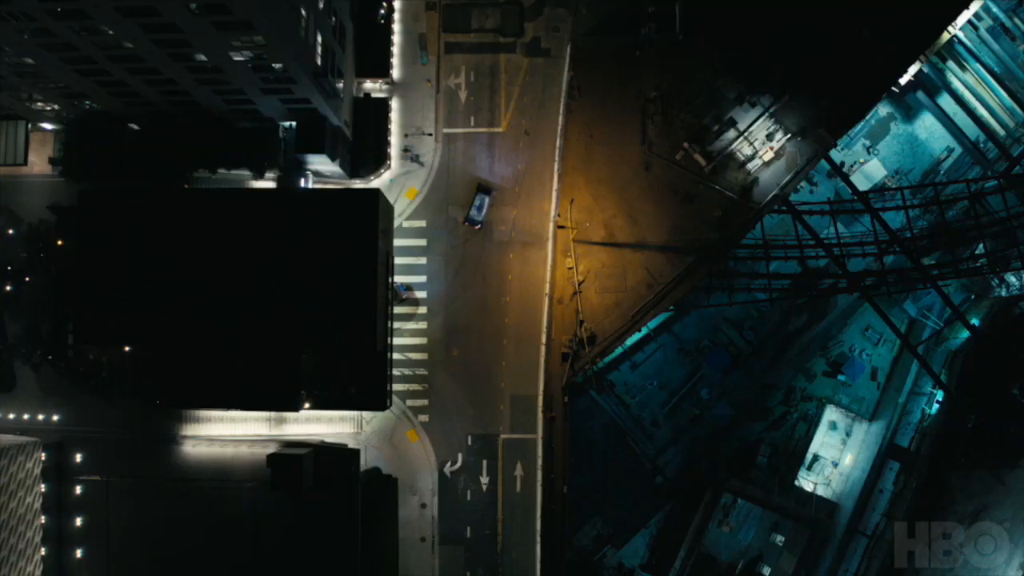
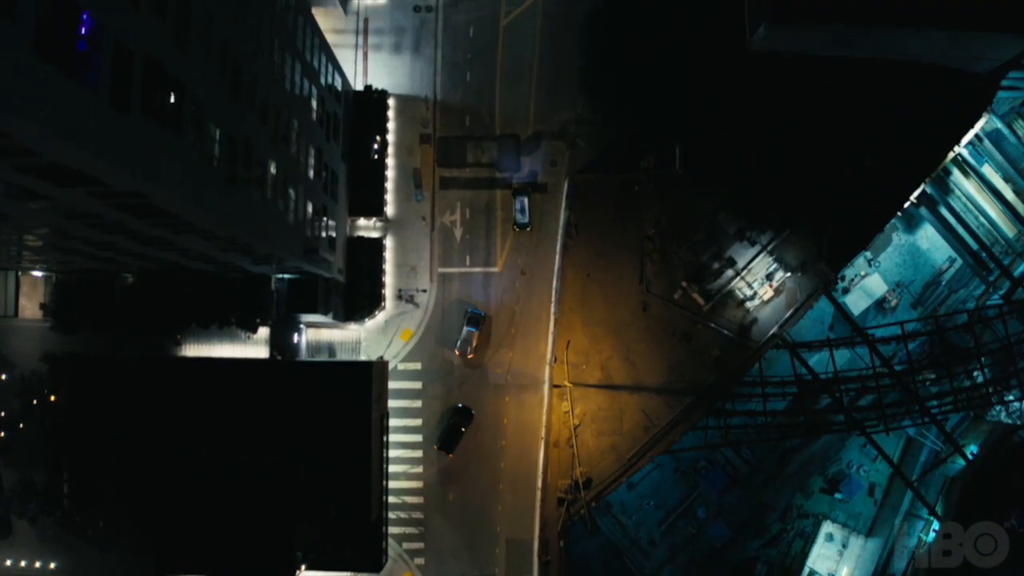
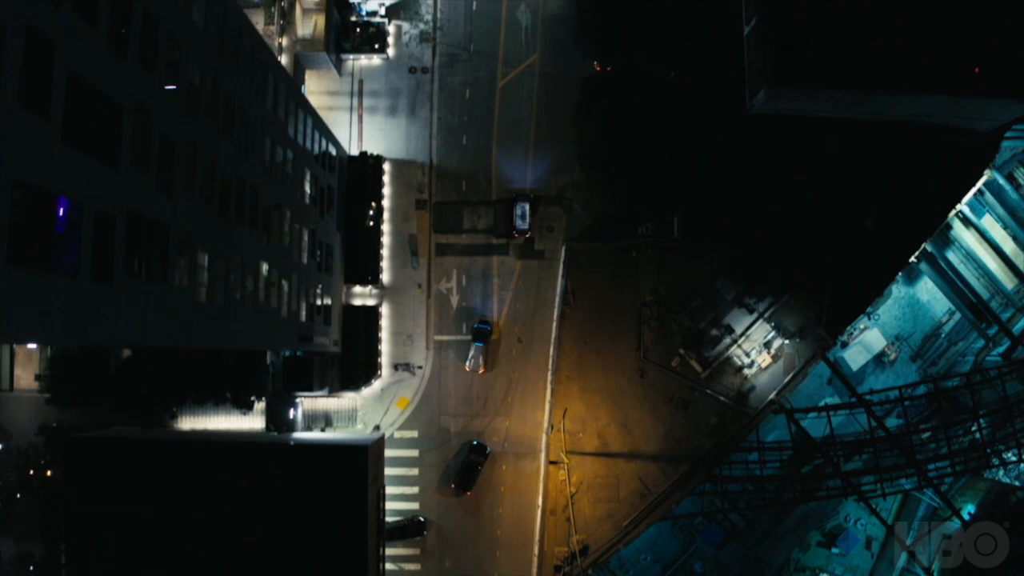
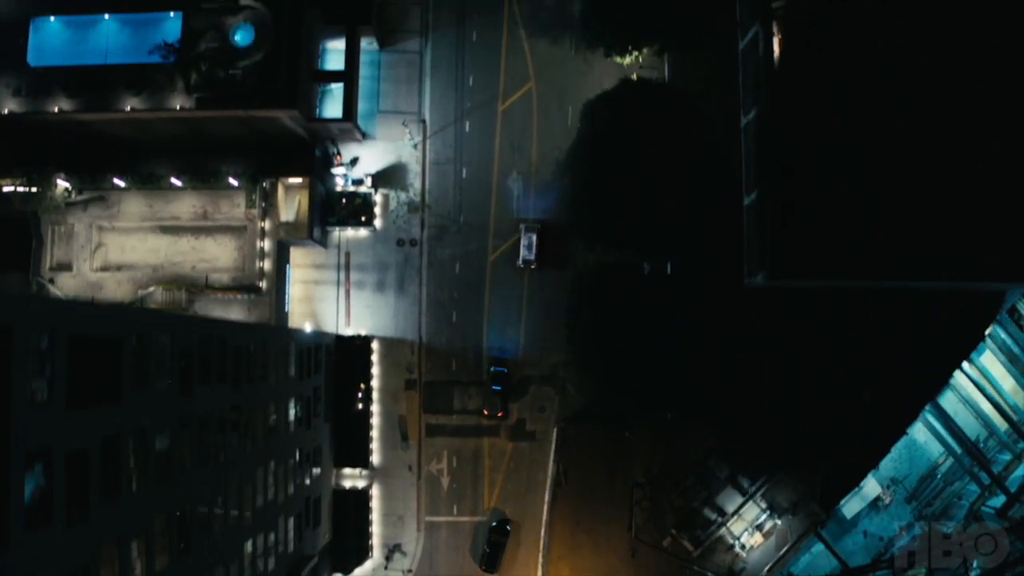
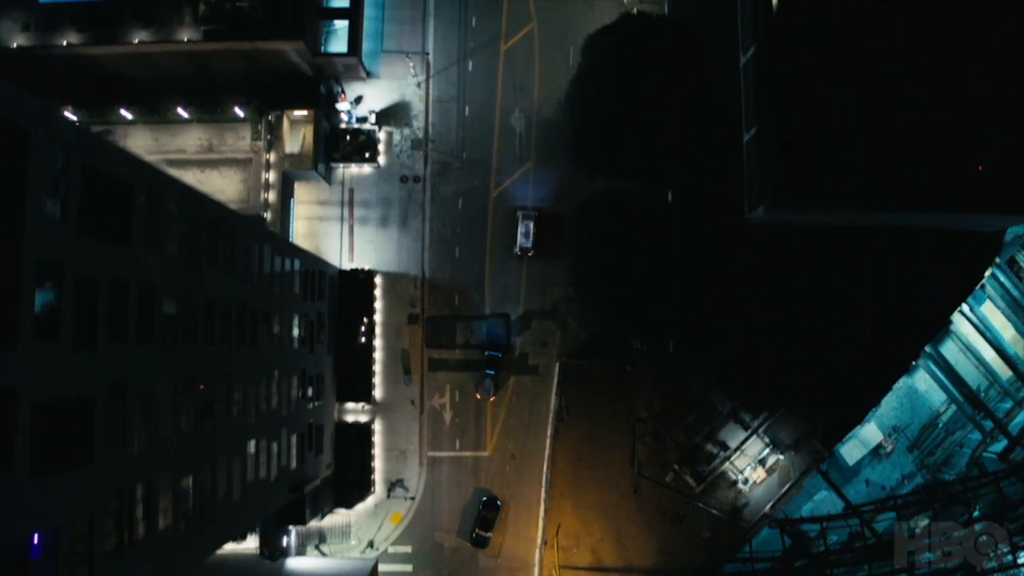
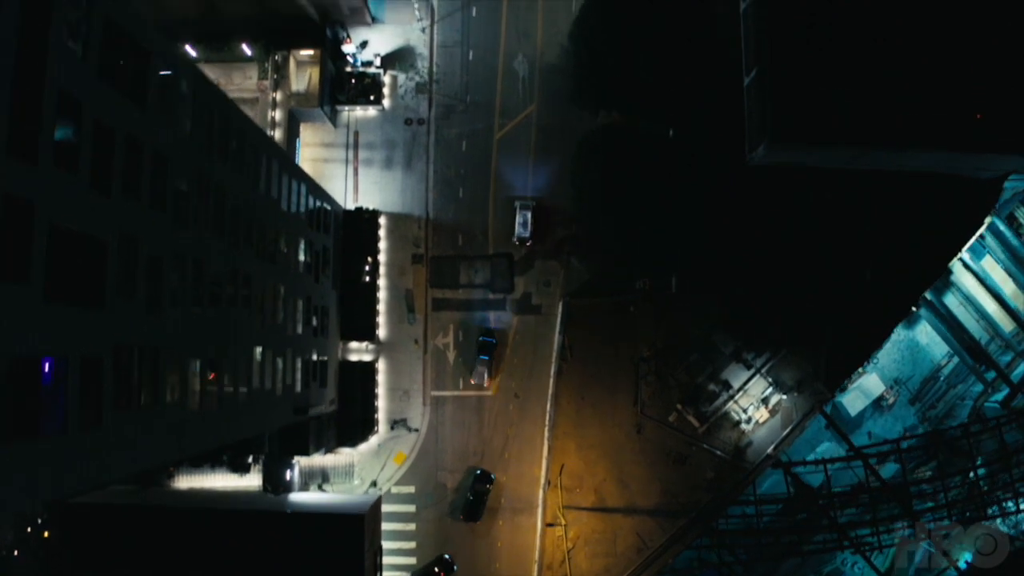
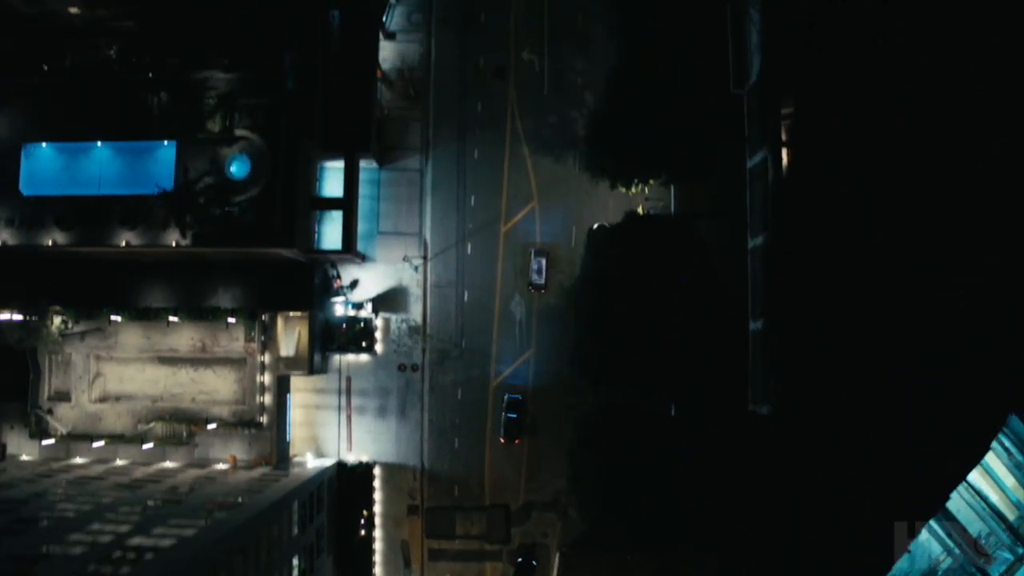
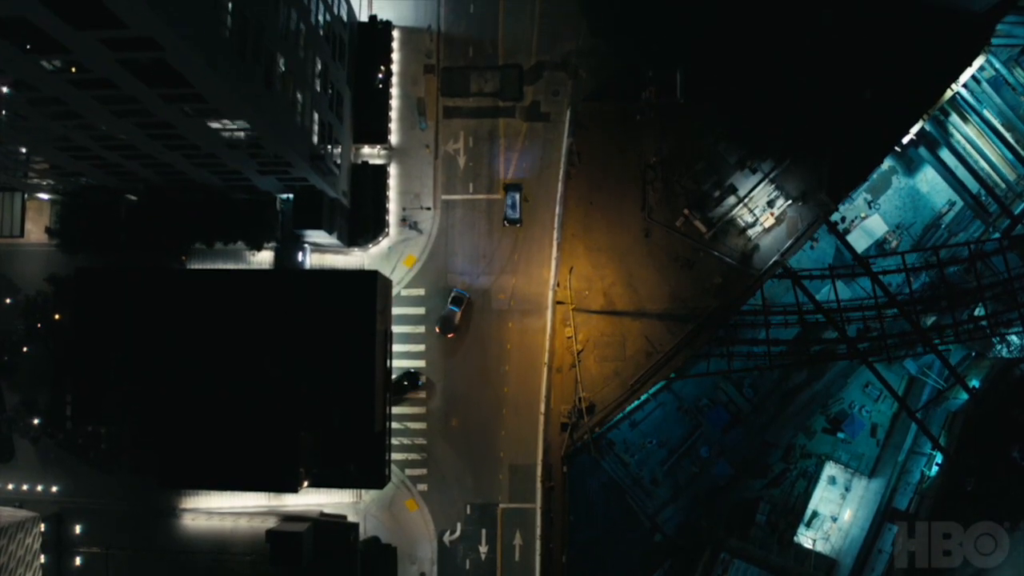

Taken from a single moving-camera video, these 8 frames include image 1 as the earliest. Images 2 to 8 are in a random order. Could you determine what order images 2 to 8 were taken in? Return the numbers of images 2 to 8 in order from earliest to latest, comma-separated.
8, 2, 3, 6, 5, 4, 7
